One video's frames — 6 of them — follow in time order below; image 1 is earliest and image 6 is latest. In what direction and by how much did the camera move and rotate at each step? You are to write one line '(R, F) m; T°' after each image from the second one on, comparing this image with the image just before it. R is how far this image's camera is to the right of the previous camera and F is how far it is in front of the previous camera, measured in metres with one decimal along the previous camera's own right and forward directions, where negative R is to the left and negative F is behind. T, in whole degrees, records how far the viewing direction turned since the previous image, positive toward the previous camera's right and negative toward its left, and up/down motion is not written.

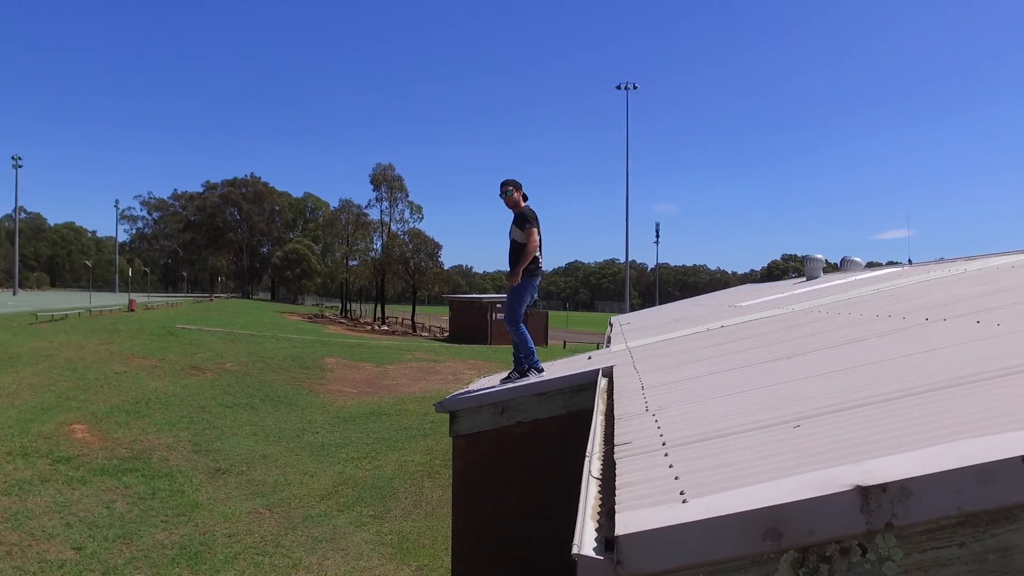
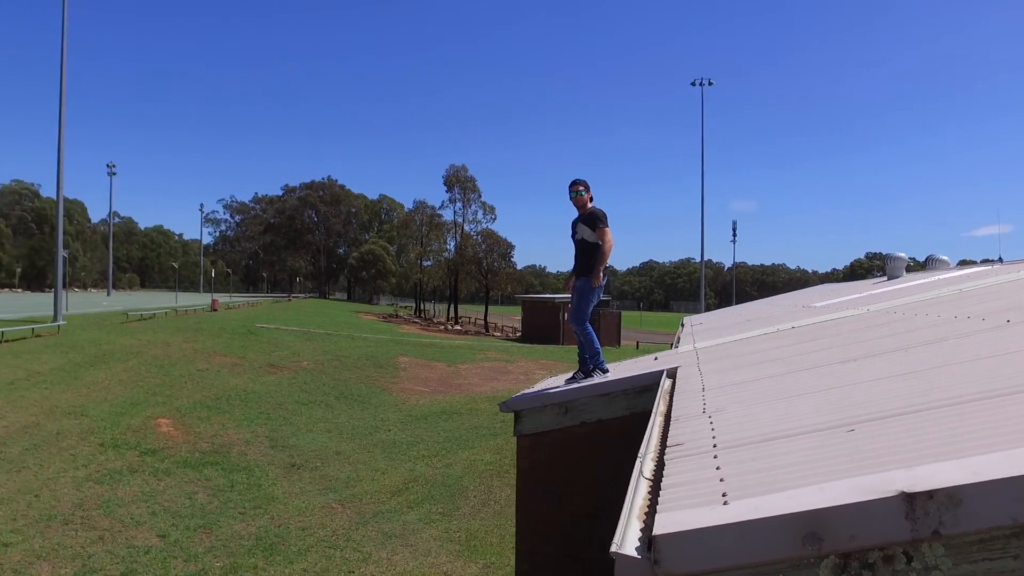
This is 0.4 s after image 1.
(+0.1, -0.1) m; -5°
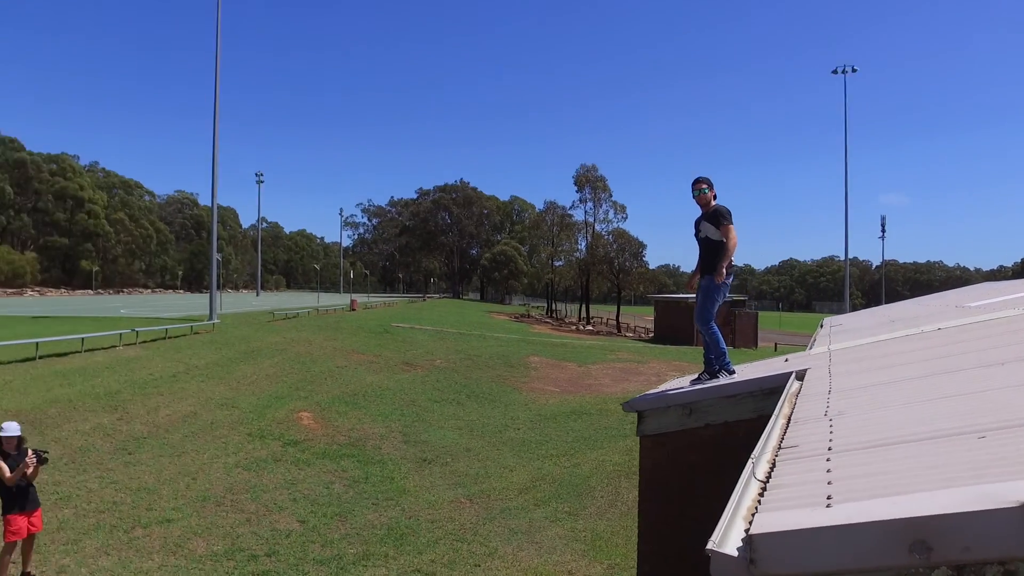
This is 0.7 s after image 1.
(+0.1, -0.1) m; -10°
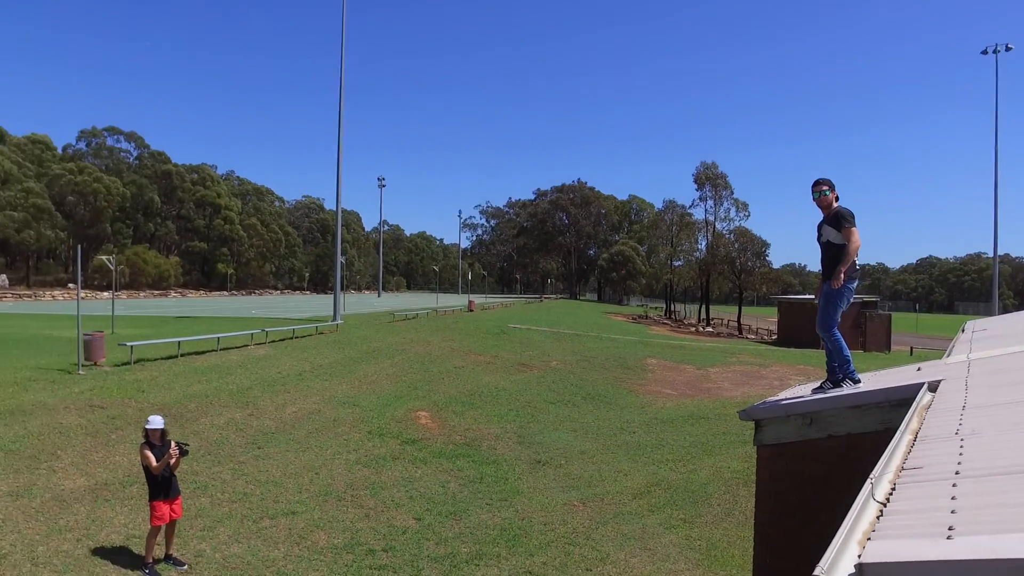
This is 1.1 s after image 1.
(+0.1, -0.1) m; -9°
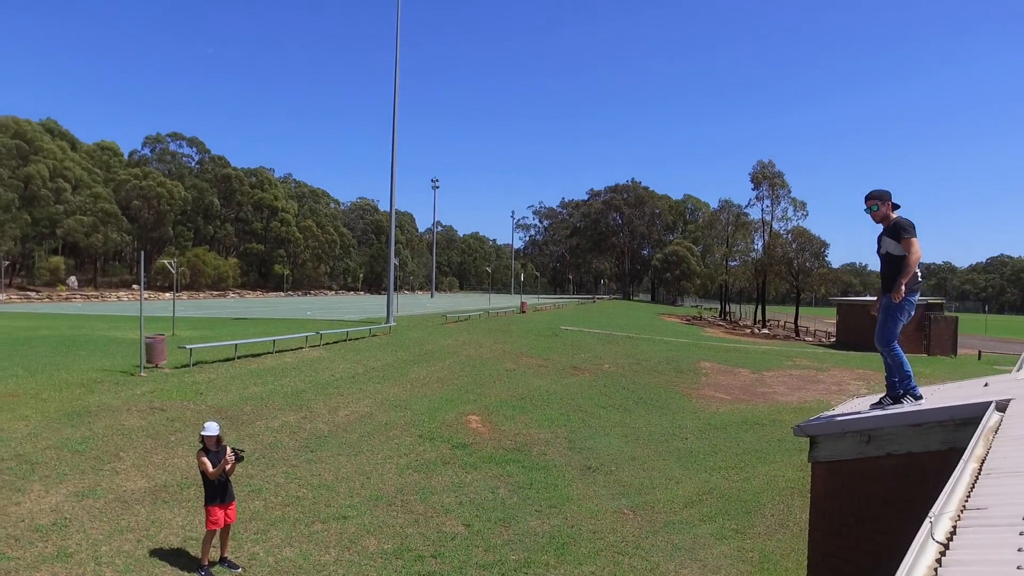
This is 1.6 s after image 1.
(0.0, +0.1) m; -4°
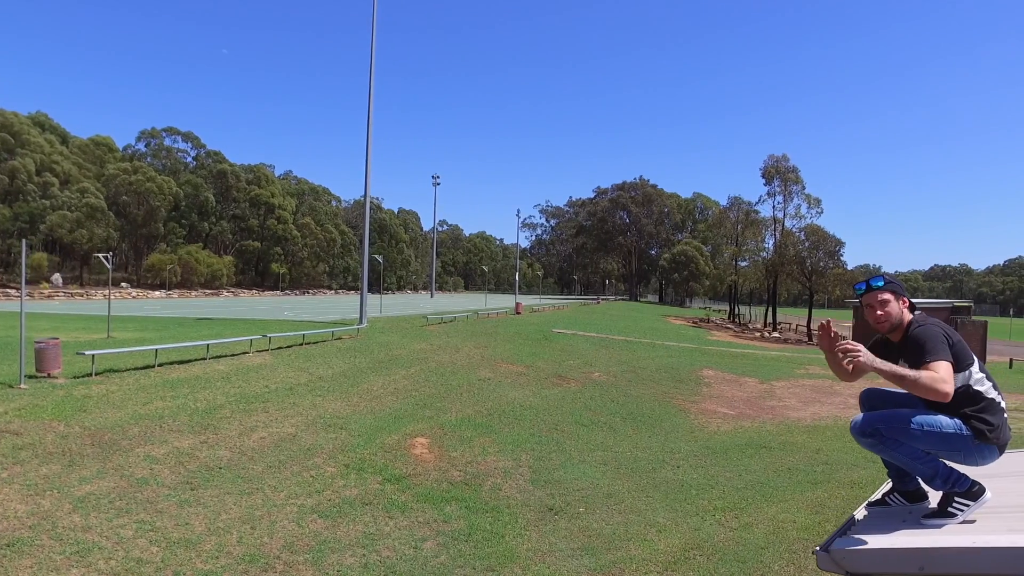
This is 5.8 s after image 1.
(+0.9, +1.7) m; -2°
